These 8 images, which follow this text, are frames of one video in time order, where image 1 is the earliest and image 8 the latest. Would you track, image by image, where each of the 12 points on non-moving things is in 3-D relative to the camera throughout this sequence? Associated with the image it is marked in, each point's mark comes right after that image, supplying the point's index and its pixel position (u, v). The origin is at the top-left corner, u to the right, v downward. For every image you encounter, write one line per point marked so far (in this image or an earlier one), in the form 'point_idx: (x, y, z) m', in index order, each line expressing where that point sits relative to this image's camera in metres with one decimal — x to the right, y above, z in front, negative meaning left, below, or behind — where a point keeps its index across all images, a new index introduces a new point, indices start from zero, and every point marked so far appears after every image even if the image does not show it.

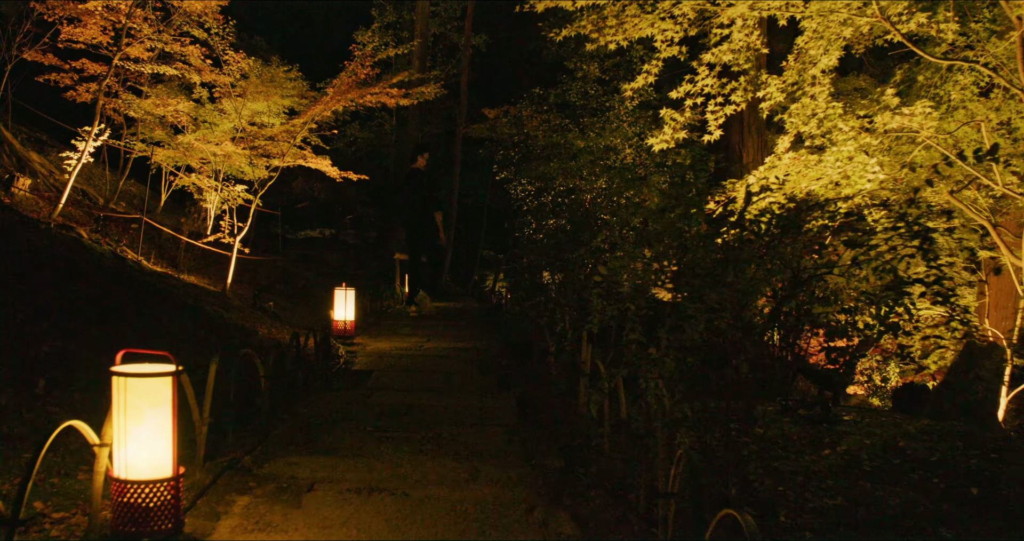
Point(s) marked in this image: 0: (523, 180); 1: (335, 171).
0: (+0.1, +1.1, +16.9) m
1: (-2.3, +1.3, +16.9) m
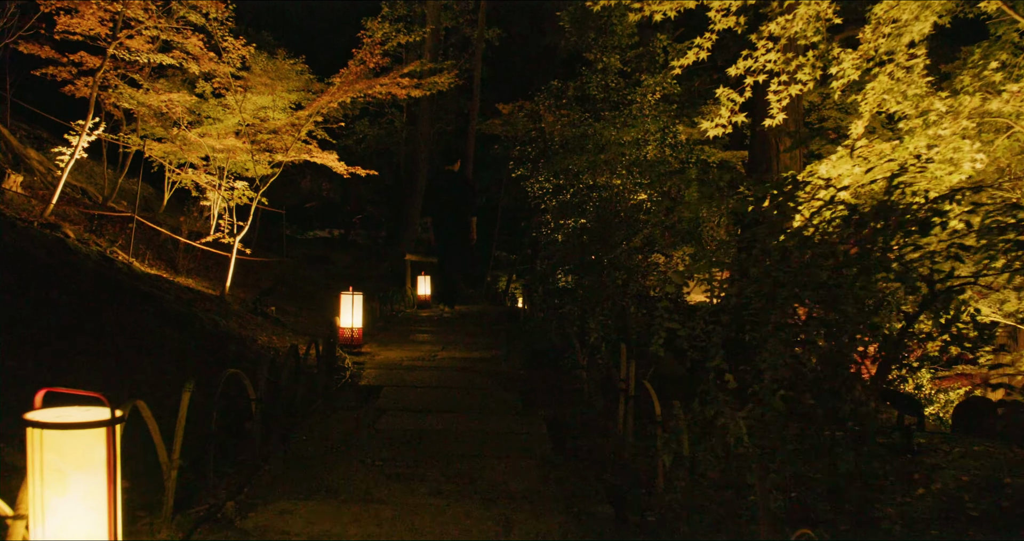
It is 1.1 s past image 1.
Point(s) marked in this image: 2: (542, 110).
0: (+0.4, +1.1, +15.9) m
1: (-2.1, +1.2, +15.8) m
2: (+0.5, +2.3, +19.5) m
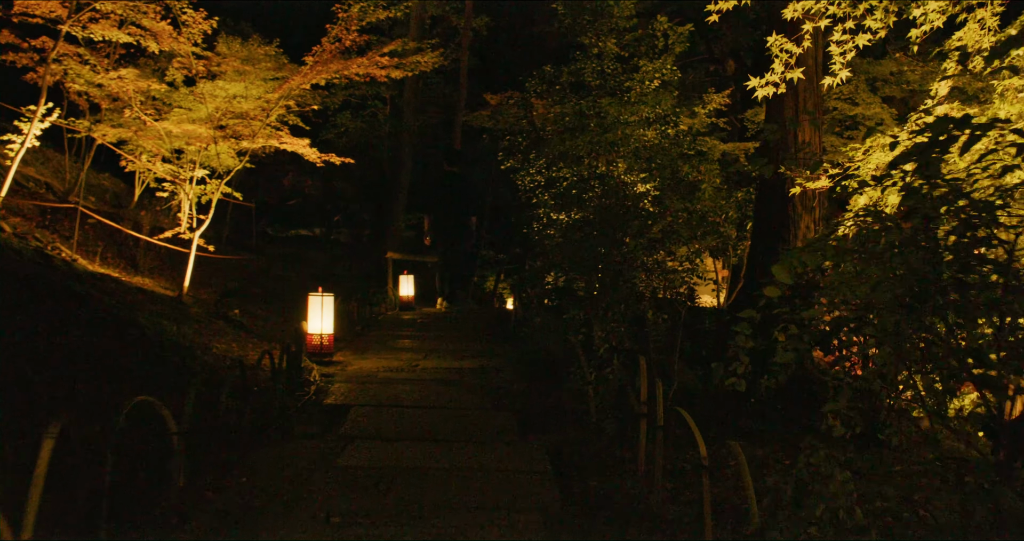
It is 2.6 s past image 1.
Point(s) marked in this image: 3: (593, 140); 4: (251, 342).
0: (+0.3, +1.1, +14.5) m
1: (-2.2, +1.3, +14.4) m
2: (+0.3, +2.3, +18.1) m
3: (+0.7, +1.1, +10.9) m
4: (-2.2, -0.6, +11.3) m
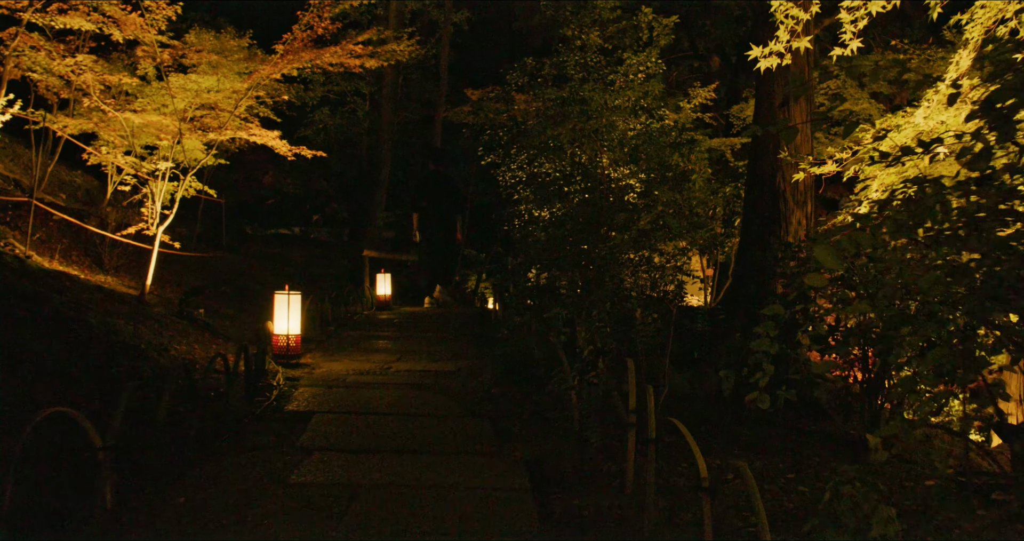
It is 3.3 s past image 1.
0: (0.0, +1.1, +13.9) m
1: (-2.4, +1.3, +13.8) m
2: (+0.1, +2.4, +17.6) m
3: (+0.5, +1.1, +10.3) m
4: (-2.4, -0.6, +10.7) m
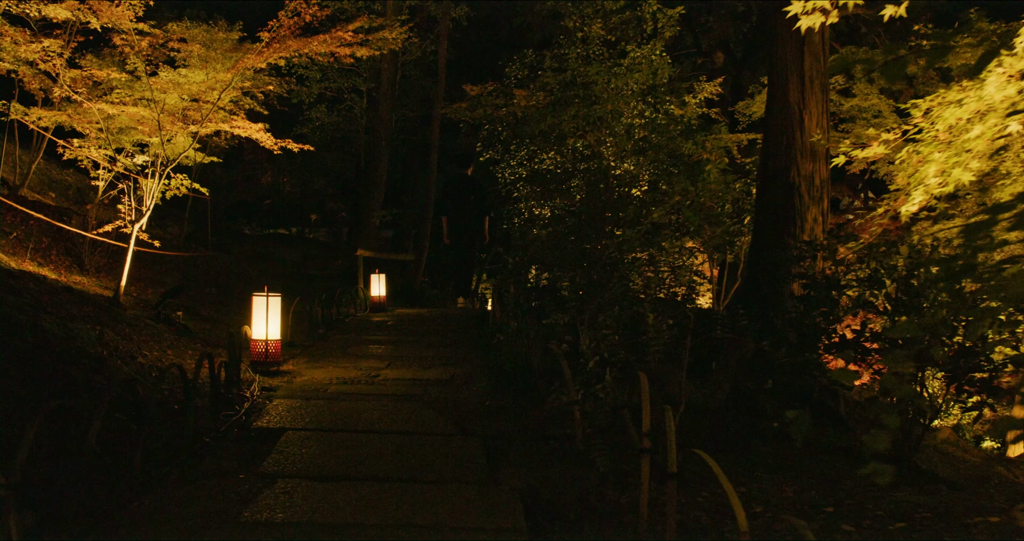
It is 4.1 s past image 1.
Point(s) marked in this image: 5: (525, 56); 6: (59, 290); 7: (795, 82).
0: (0.0, +1.1, +13.2) m
1: (-2.4, +1.3, +13.1) m
2: (0.0, +2.4, +16.8) m
3: (+0.5, +1.1, +9.6) m
4: (-2.4, -0.6, +10.0) m
5: (+0.2, +2.8, +17.1) m
6: (-3.5, -0.2, +10.3) m
7: (+2.0, +1.4, +9.5) m
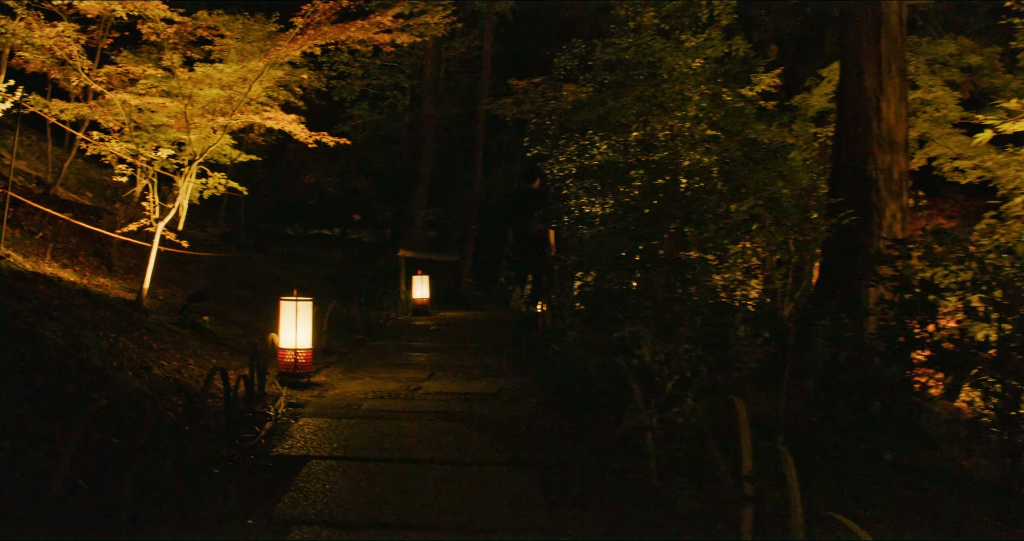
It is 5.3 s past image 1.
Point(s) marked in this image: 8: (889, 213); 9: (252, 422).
0: (+0.5, +1.1, +12.3) m
1: (-1.9, +1.3, +12.3) m
2: (+0.6, +2.3, +15.9) m
3: (+0.8, +1.1, +8.7) m
4: (-2.1, -0.6, +9.2) m
5: (+0.8, +2.8, +16.2) m
6: (-3.1, -0.2, +9.6) m
7: (+2.3, +1.3, +8.5) m
8: (+2.4, +0.4, +8.4) m
9: (-1.2, -0.7, +6.2) m
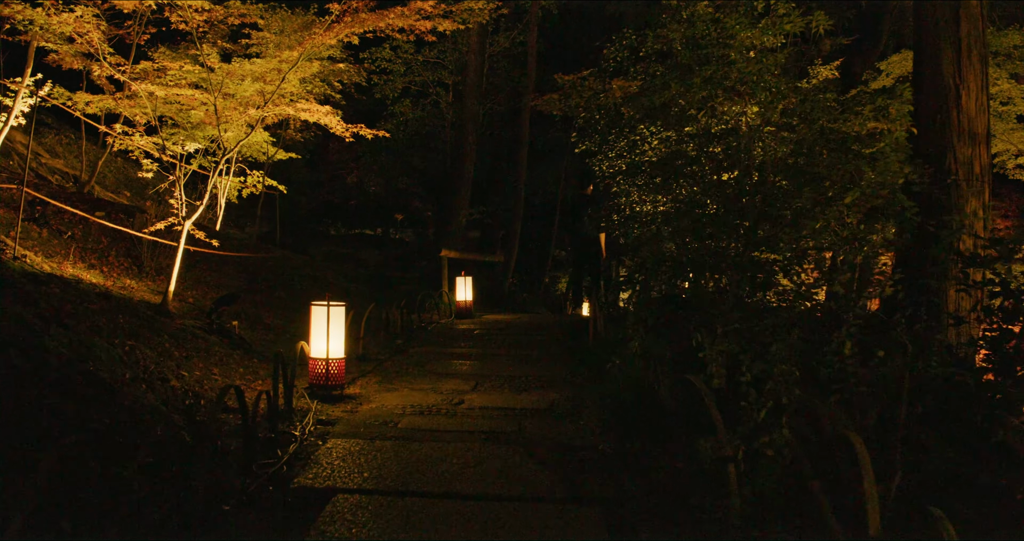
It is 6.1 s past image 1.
0: (+0.9, +1.1, +11.5) m
1: (-1.5, +1.3, +11.6) m
2: (+1.2, +2.3, +15.2) m
3: (+1.1, +1.1, +7.9) m
4: (-1.7, -0.6, +8.5) m
5: (+1.3, +2.8, +15.5) m
6: (-2.8, -0.2, +8.9) m
7: (+2.7, +1.3, +7.7) m
8: (+2.7, +0.4, +7.6) m
9: (-1.0, -0.7, +5.5) m
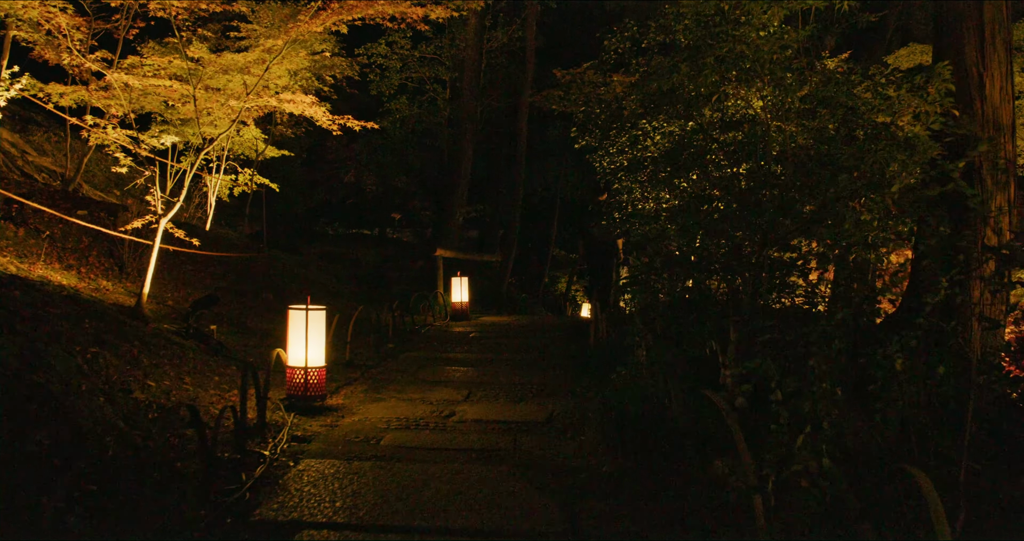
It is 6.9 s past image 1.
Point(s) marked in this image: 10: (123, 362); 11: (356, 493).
0: (+0.9, +1.1, +11.0) m
1: (-1.5, +1.2, +11.0) m
2: (+1.2, +2.3, +14.6) m
3: (+1.1, +1.1, +7.3) m
4: (-1.8, -0.6, +7.9) m
5: (+1.3, +2.8, +14.9) m
6: (-2.8, -0.2, +8.3) m
7: (+2.6, +1.3, +7.1) m
8: (+2.7, +0.4, +7.0) m
9: (-1.0, -0.7, +4.9) m
10: (-2.1, -0.5, +7.2) m
11: (-0.5, -0.8, +4.6) m
